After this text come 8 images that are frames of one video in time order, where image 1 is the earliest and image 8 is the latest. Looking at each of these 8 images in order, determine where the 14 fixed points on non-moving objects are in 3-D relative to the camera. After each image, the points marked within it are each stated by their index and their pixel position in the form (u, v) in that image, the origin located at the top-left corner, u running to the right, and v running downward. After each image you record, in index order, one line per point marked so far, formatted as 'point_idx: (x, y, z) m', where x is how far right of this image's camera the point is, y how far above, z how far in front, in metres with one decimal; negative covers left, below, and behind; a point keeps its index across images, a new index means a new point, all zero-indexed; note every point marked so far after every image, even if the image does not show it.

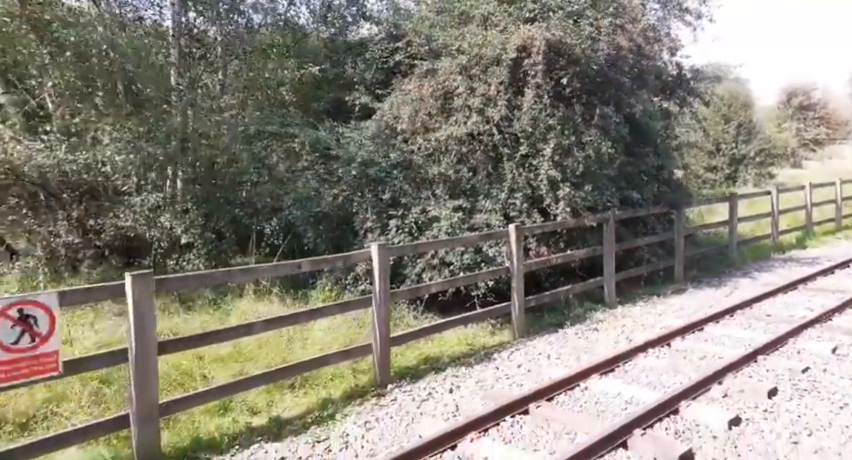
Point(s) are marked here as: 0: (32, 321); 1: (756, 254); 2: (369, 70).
0: (-2.3, -0.5, +3.9) m
1: (+7.2, -0.5, +14.5) m
2: (-0.9, +2.5, +10.4) m
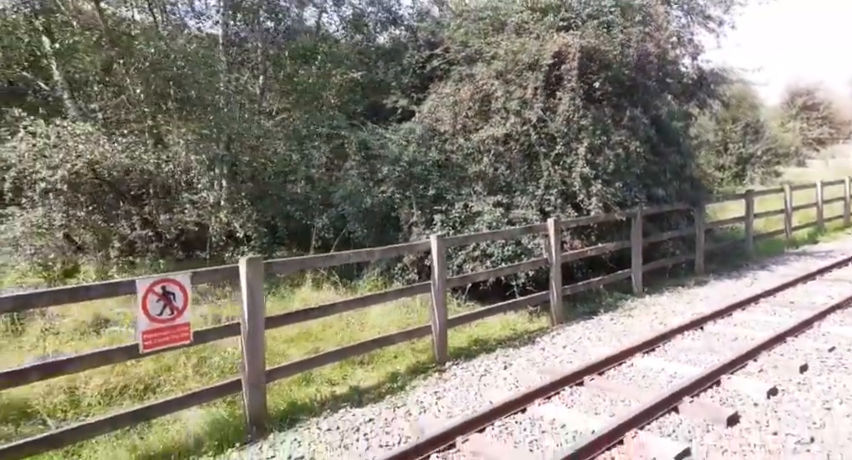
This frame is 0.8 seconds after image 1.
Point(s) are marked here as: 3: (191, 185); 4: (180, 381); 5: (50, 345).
0: (-1.7, -0.4, +4.5) m
1: (+7.8, -0.4, +15.1) m
2: (-0.3, +2.6, +11.0) m
3: (-3.2, +0.6, +9.3) m
4: (-2.0, -1.2, +5.5) m
5: (-3.5, -1.0, +6.2) m
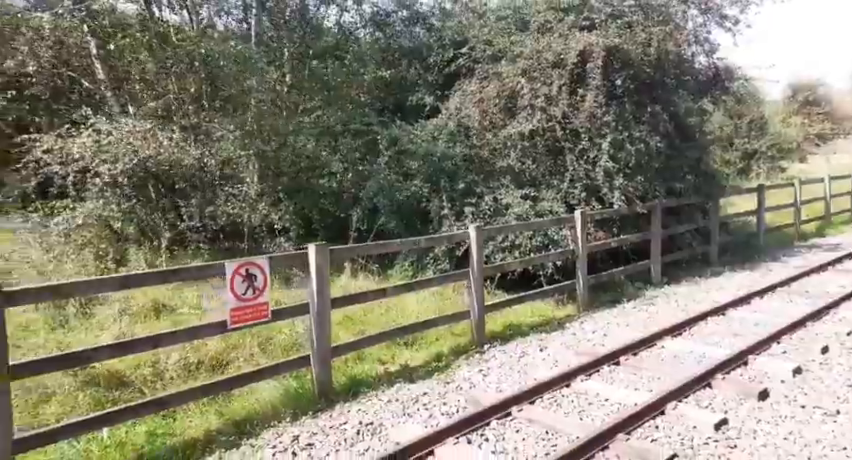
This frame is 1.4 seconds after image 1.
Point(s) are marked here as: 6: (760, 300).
0: (-1.3, -0.4, +5.0) m
1: (+8.3, -0.2, +15.5) m
2: (+0.1, +2.7, +11.4) m
3: (-2.7, +0.8, +9.8) m
4: (-1.6, -1.1, +5.9) m
5: (-3.1, -0.9, +6.6) m
6: (+4.4, -0.9, +8.8) m
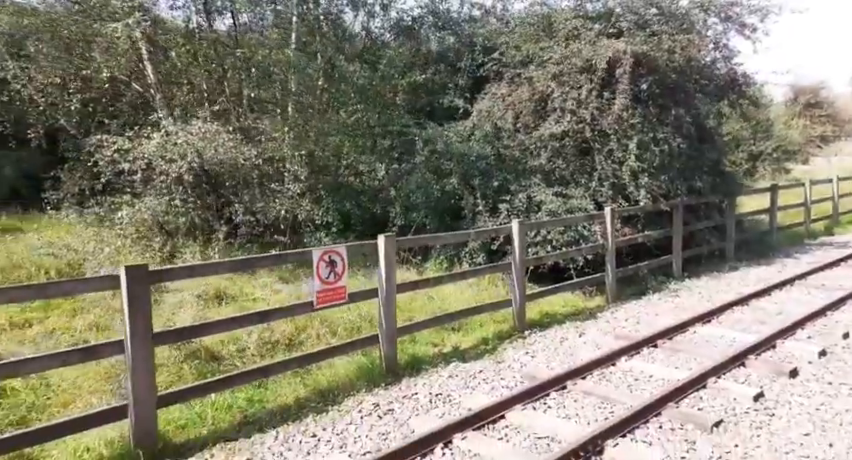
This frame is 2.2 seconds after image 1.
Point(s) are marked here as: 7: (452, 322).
0: (-0.8, -0.3, +5.5) m
1: (+8.8, -0.2, +16.0) m
2: (+0.7, +2.8, +12.0) m
3: (-2.2, +0.8, +10.3) m
4: (-1.1, -1.0, +6.4) m
5: (-2.5, -0.9, +7.1) m
6: (+5.0, -0.9, +9.3) m
7: (+0.2, -1.0, +7.1) m
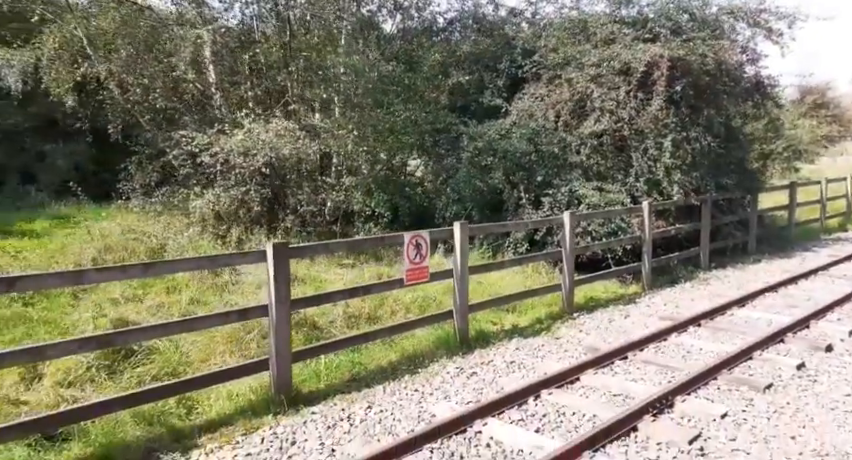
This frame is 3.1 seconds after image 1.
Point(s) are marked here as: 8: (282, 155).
0: (0.0, -0.1, +6.2) m
1: (+9.6, -0.1, +16.6) m
2: (+1.4, +2.9, +12.6) m
3: (-1.4, +1.0, +11.0) m
4: (-0.3, -0.9, +7.1) m
5: (-1.8, -0.7, +7.8) m
6: (+5.7, -0.8, +9.9) m
7: (+0.9, -0.9, +7.8) m
8: (-2.2, +1.2, +10.2) m
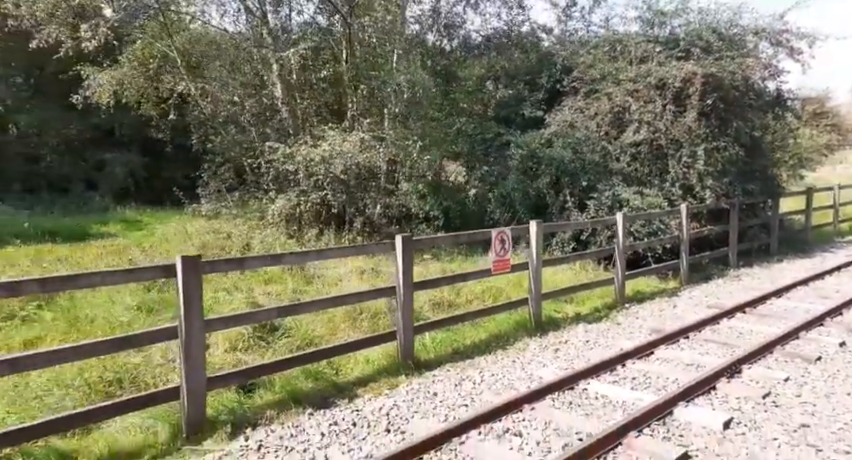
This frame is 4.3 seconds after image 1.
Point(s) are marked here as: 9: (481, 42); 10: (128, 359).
0: (+0.9, -0.1, +7.1) m
1: (+10.5, -0.2, +17.5) m
2: (+2.4, +2.9, +13.6) m
3: (-0.5, +1.0, +11.9) m
4: (+0.6, -0.9, +8.0) m
5: (-0.9, -0.7, +8.7) m
6: (+6.6, -0.8, +10.8) m
7: (+1.8, -0.8, +8.6) m
8: (-1.3, +1.2, +11.1) m
9: (+1.1, +3.9, +13.6) m
10: (-2.1, -0.9, +4.8) m
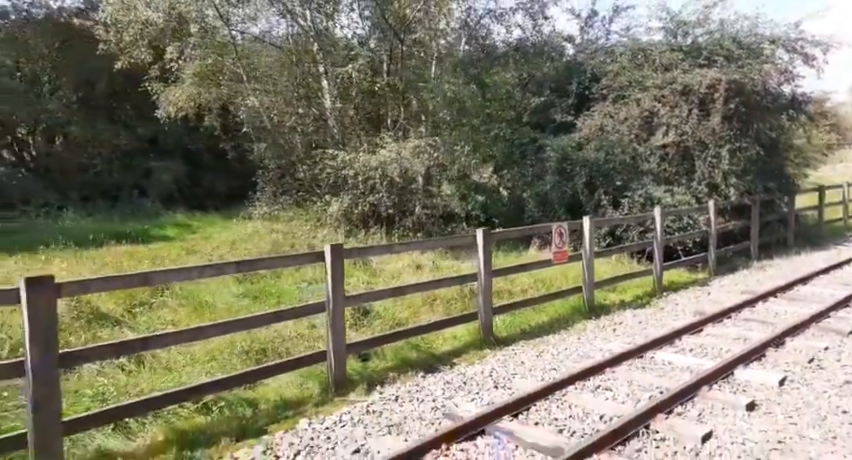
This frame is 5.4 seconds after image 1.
0: (+1.6, 0.0, +7.8) m
1: (+11.4, -0.1, +18.2) m
2: (+3.1, +2.9, +14.3) m
3: (+0.3, +1.0, +12.7) m
4: (+1.4, -0.8, +8.8) m
5: (-0.1, -0.6, +9.5) m
6: (+7.4, -0.7, +11.5) m
7: (+2.6, -0.8, +9.4) m
8: (-0.5, +1.2, +11.9) m
9: (+1.9, +3.9, +14.4) m
10: (-1.4, -0.9, +5.6) m
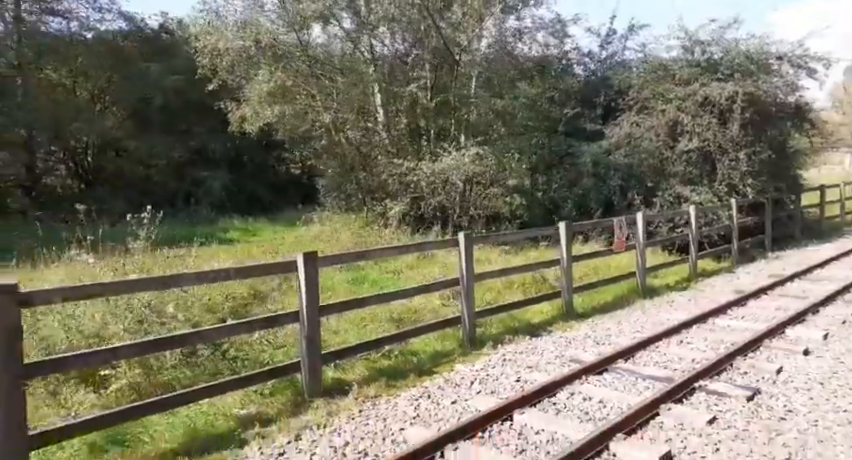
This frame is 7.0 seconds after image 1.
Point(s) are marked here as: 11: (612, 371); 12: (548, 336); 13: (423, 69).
0: (+2.6, +0.1, +9.0) m
1: (+12.3, 0.0, +19.5) m
2: (+4.0, +2.9, +15.6) m
3: (+1.2, +1.0, +13.8) m
4: (+2.4, -0.7, +9.9) m
5: (+0.9, -0.6, +10.6) m
6: (+8.4, -0.5, +12.8) m
7: (+3.7, -0.7, +10.6) m
8: (+0.4, +1.2, +13.0) m
9: (+2.8, +3.9, +15.7) m
10: (-0.3, -0.8, +6.8) m
11: (+1.5, -1.1, +5.2) m
12: (+1.2, -1.1, +6.6) m
13: (0.0, +3.4, +14.1) m
